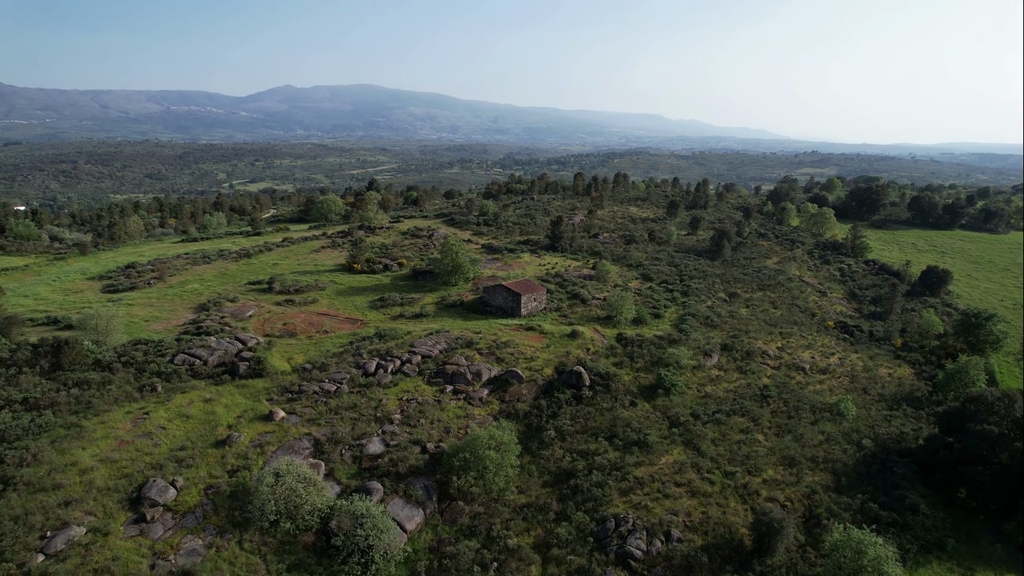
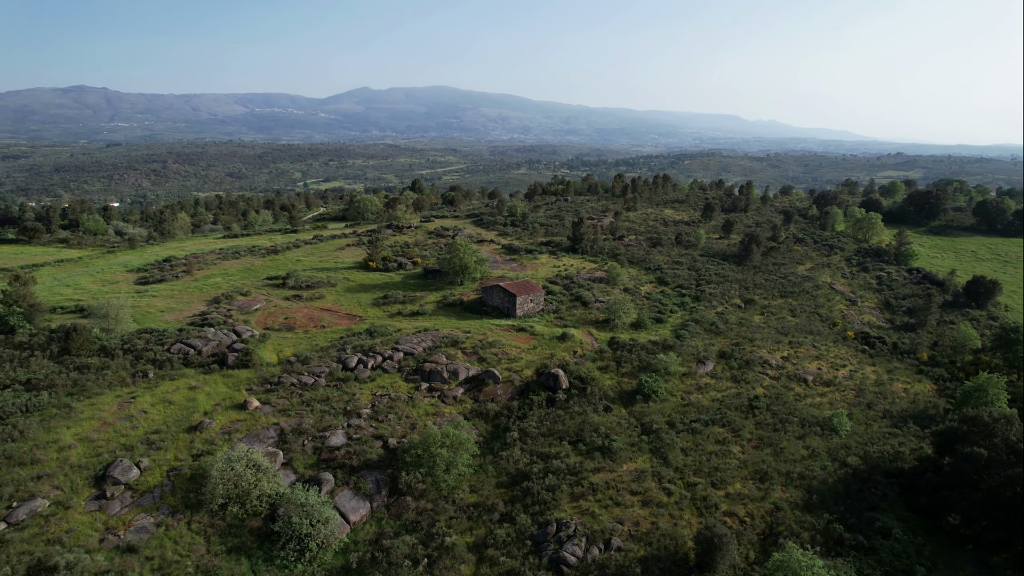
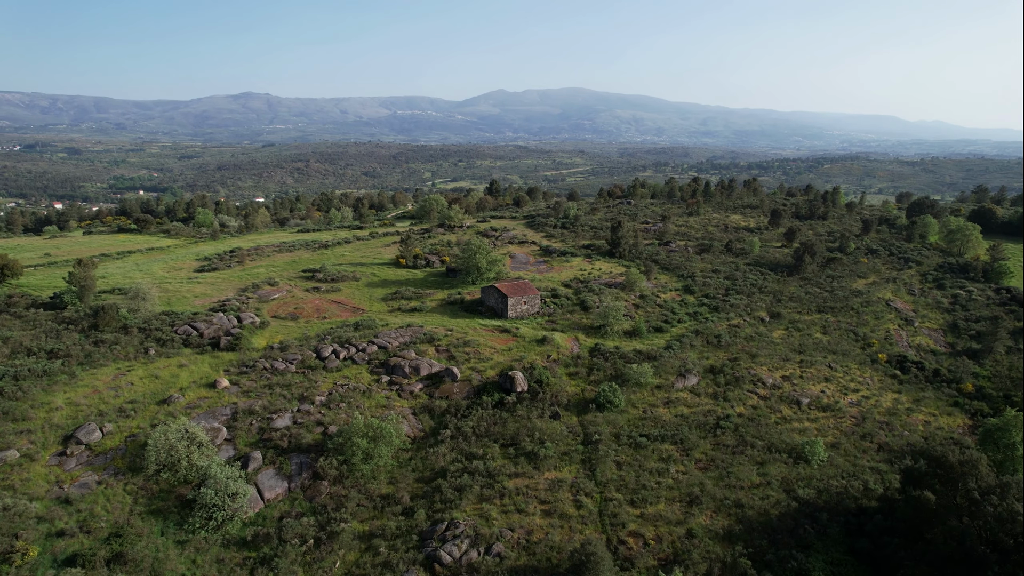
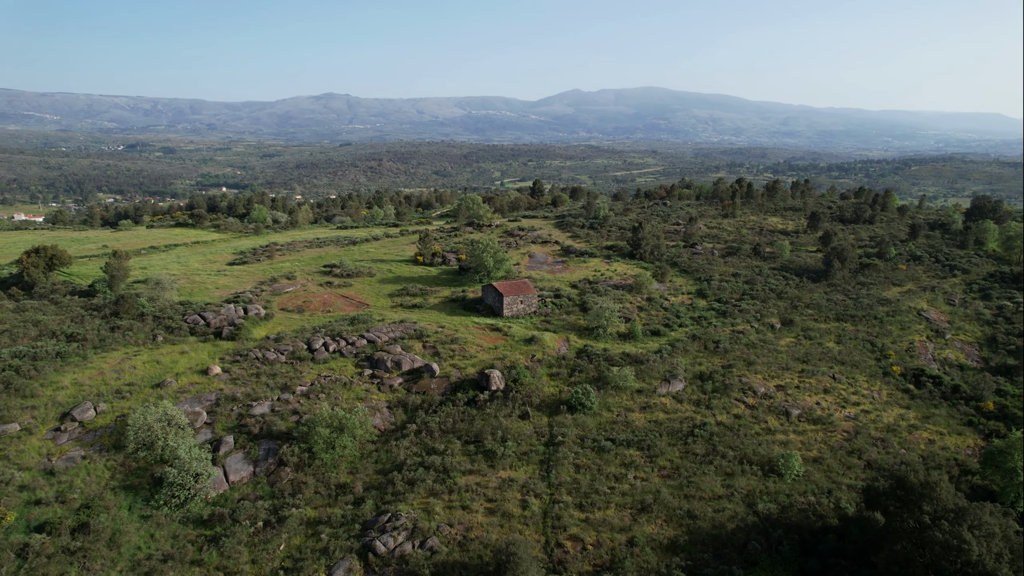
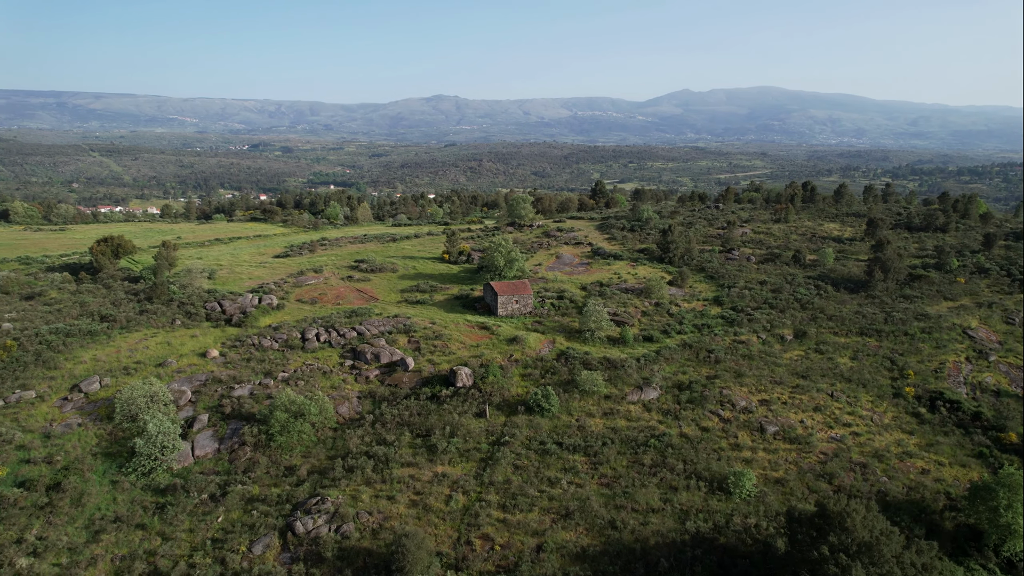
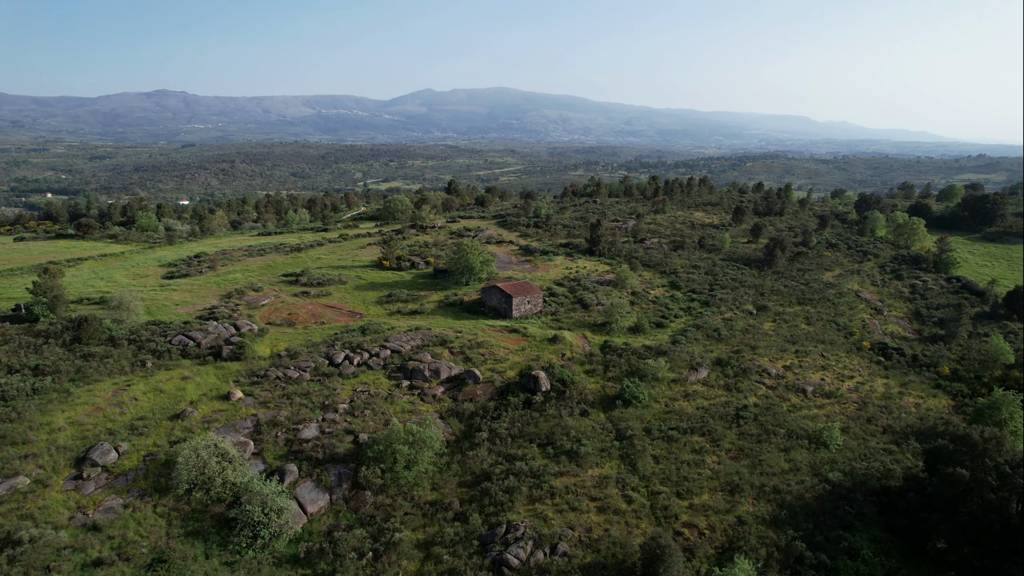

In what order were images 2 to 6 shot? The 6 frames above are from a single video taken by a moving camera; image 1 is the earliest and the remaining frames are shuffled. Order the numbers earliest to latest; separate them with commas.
2, 6, 3, 4, 5
